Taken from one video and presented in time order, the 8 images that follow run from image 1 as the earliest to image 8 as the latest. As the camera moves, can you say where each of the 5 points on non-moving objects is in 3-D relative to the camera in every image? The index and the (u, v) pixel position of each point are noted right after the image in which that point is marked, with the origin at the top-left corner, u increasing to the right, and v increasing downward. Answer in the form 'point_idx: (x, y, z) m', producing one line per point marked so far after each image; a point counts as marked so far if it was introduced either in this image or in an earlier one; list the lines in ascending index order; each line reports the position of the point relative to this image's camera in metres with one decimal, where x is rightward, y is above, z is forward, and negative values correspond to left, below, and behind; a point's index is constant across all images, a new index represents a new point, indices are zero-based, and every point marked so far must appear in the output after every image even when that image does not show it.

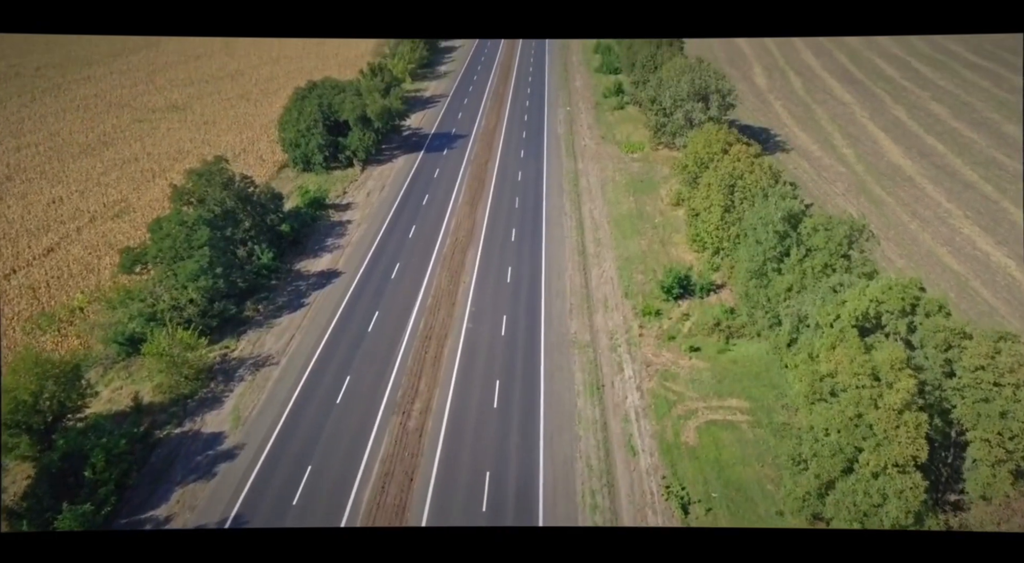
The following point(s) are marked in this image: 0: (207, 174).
0: (-6.4, +2.2, +15.9) m
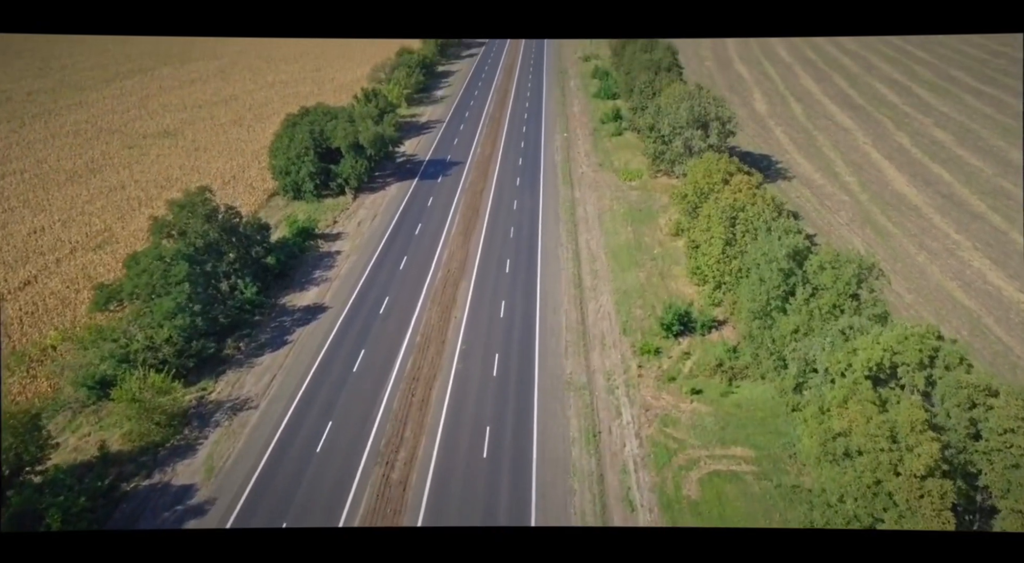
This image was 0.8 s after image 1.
0: (-6.5, +1.5, +15.4) m
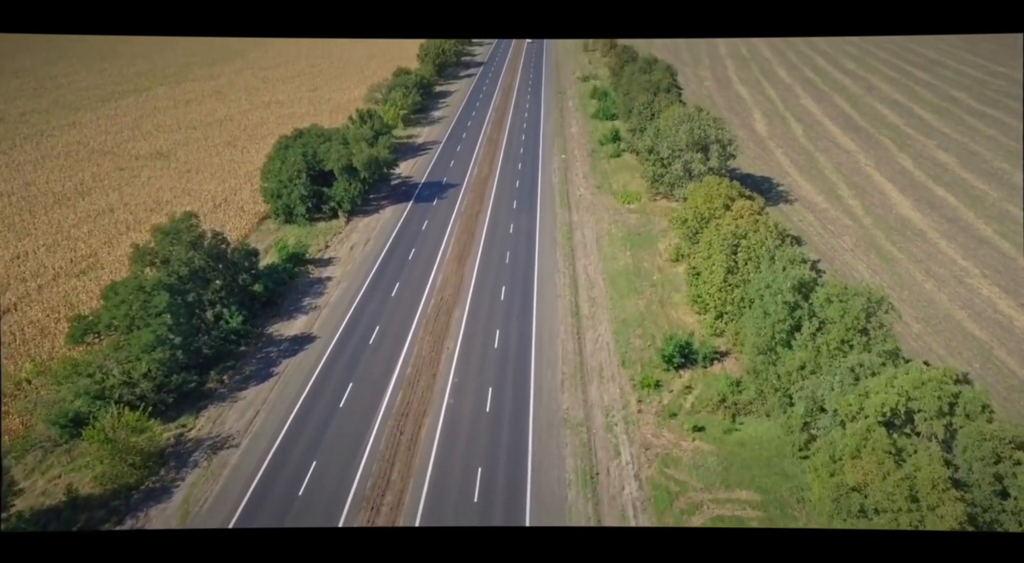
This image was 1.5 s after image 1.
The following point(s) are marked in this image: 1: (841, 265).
0: (-6.6, +1.0, +14.9) m
1: (+7.8, +0.4, +18.0) m
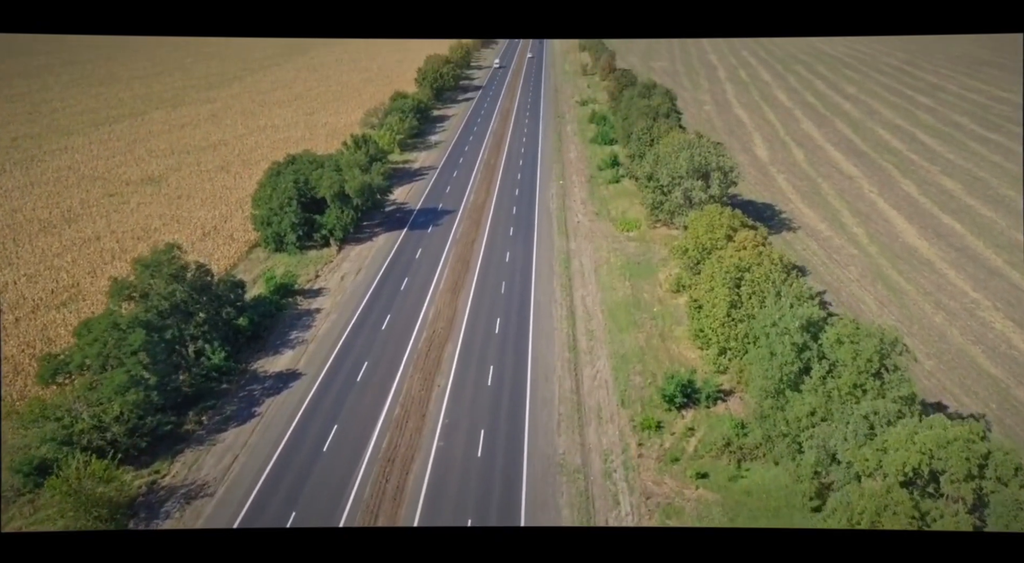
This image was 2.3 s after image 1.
0: (-6.7, +0.3, +14.3) m
1: (+7.7, -0.4, +17.4) m
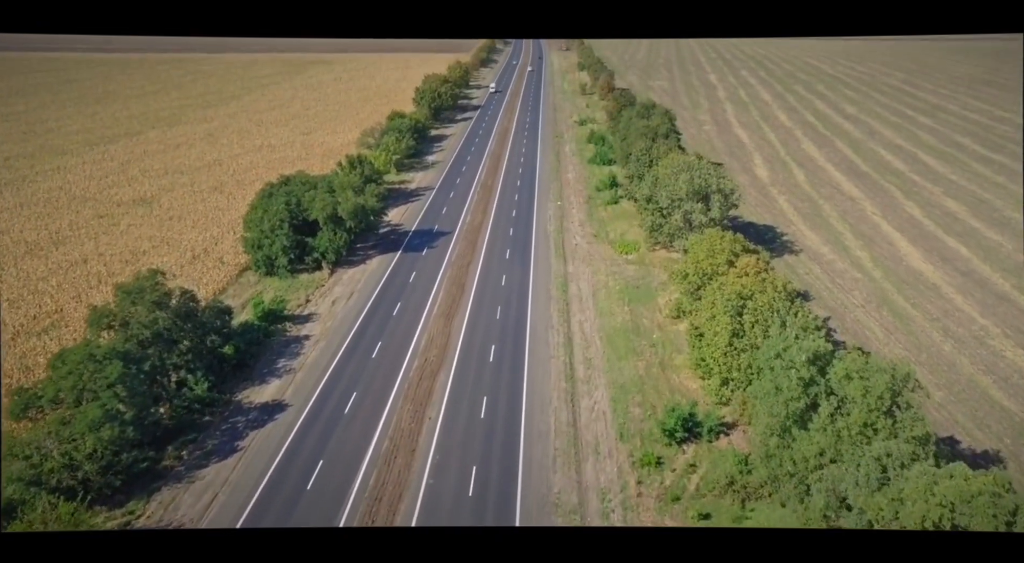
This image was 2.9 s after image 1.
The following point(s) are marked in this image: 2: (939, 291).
0: (-6.8, -0.2, +13.8) m
1: (+7.6, -0.9, +16.9) m
2: (+10.3, -0.2, +18.4) m
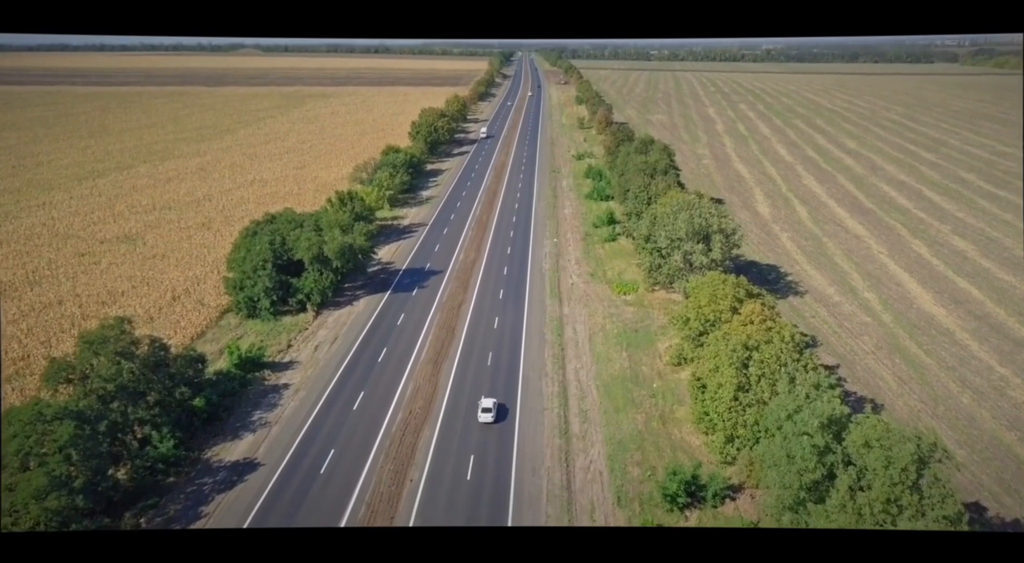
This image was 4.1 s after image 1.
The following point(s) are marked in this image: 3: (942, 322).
0: (-7.0, -1.0, +12.9) m
1: (+7.4, -1.9, +16.0) m
2: (+10.1, -1.3, +17.5) m
3: (+10.3, -1.0, +18.2) m
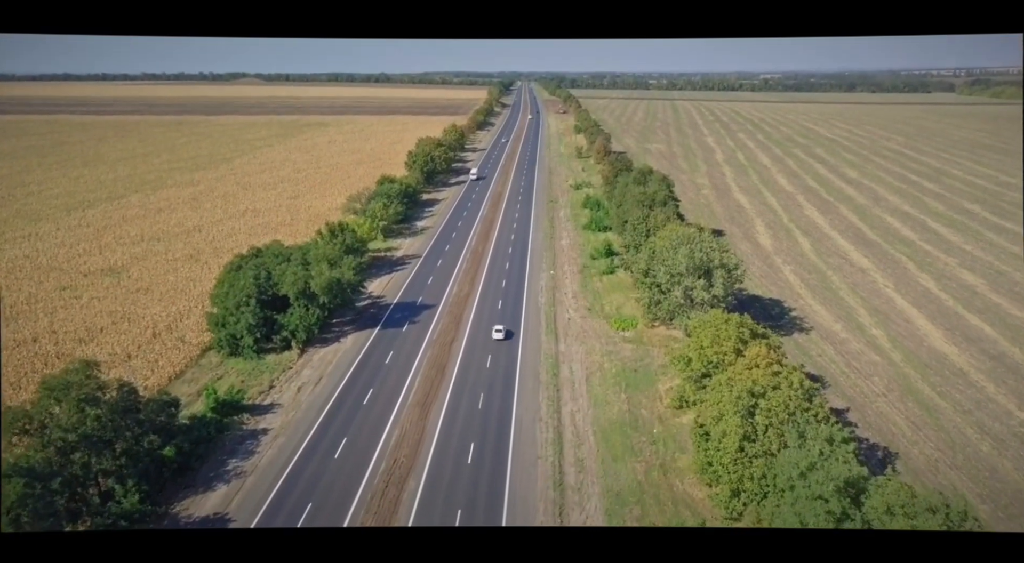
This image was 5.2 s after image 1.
0: (-7.2, -1.7, +12.1) m
1: (+7.2, -2.7, +15.1) m
2: (+10.0, -2.1, +16.7) m
3: (+10.1, -1.8, +17.4) m
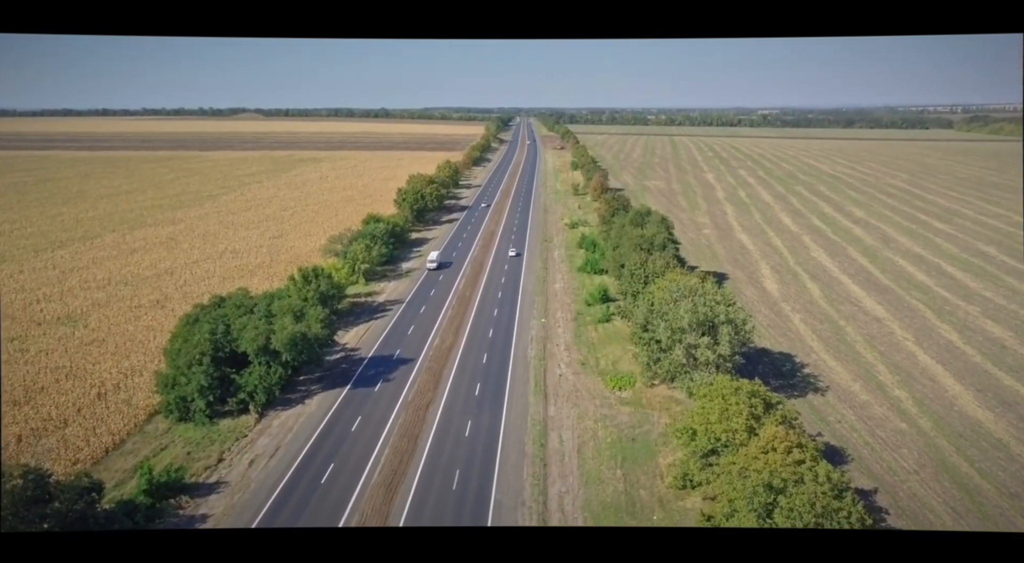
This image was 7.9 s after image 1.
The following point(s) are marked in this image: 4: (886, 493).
0: (-7.6, -2.6, +10.2) m
1: (+6.8, -3.8, +13.1) m
2: (+9.6, -3.3, +14.7) m
3: (+9.7, -3.1, +15.4) m
4: (+6.5, -3.7, +13.3) m
